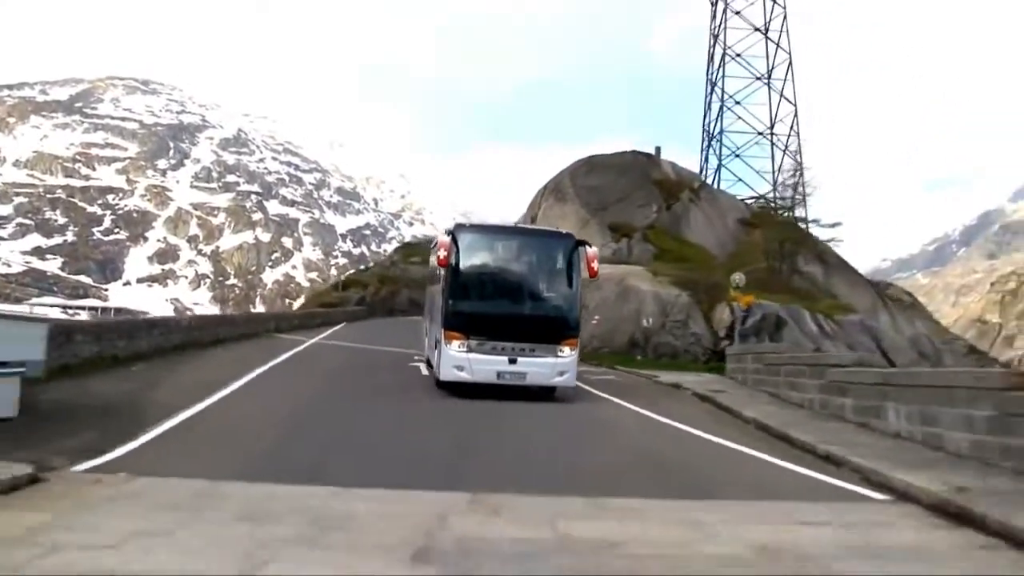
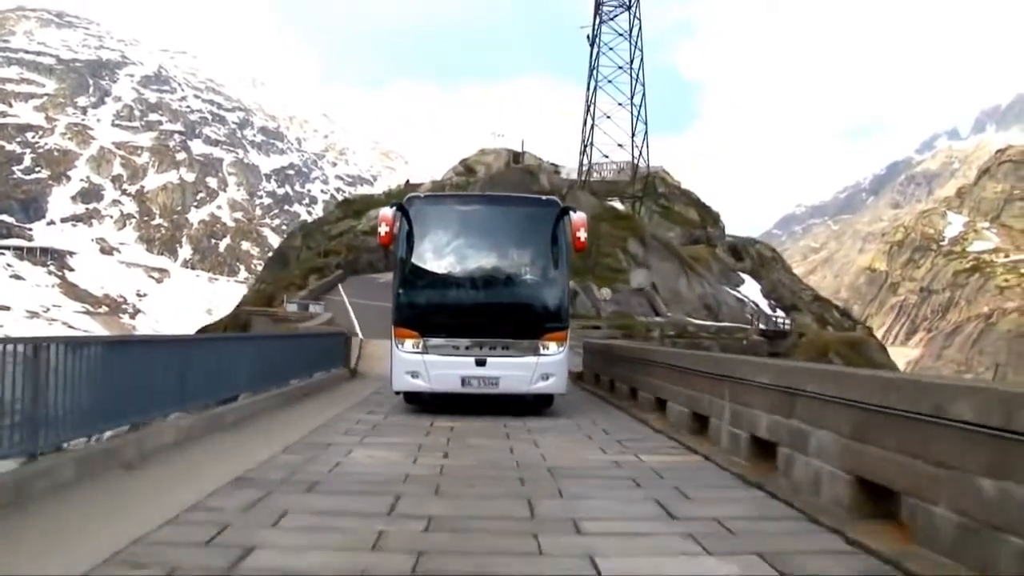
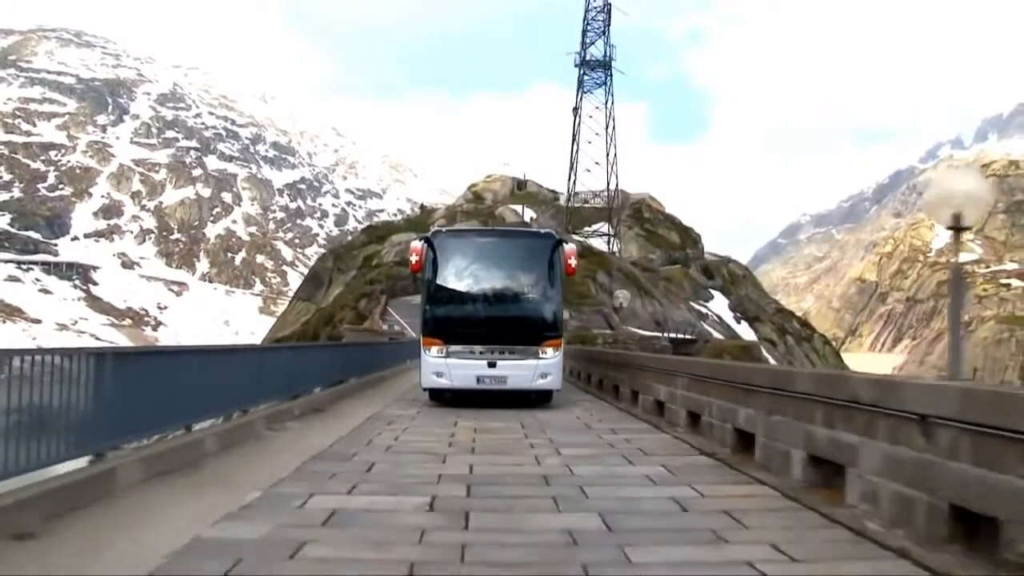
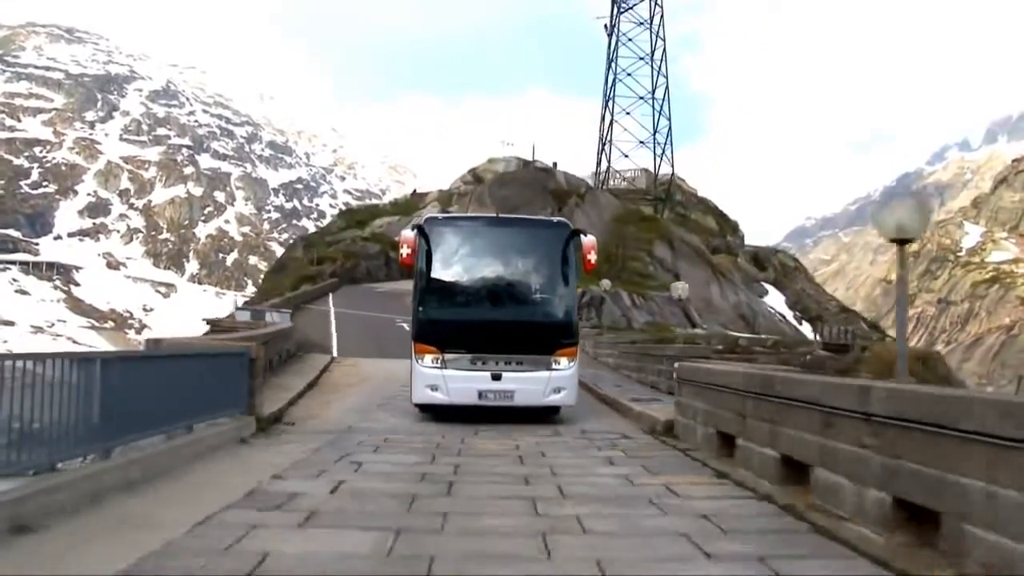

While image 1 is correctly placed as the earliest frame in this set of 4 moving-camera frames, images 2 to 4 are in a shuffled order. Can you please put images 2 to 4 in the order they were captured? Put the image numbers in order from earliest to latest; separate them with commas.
4, 2, 3
